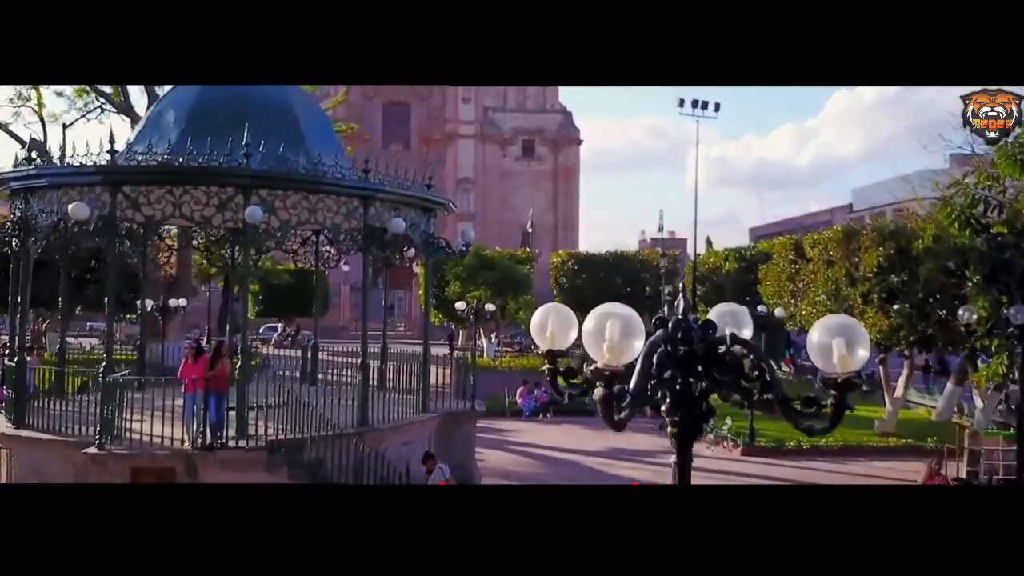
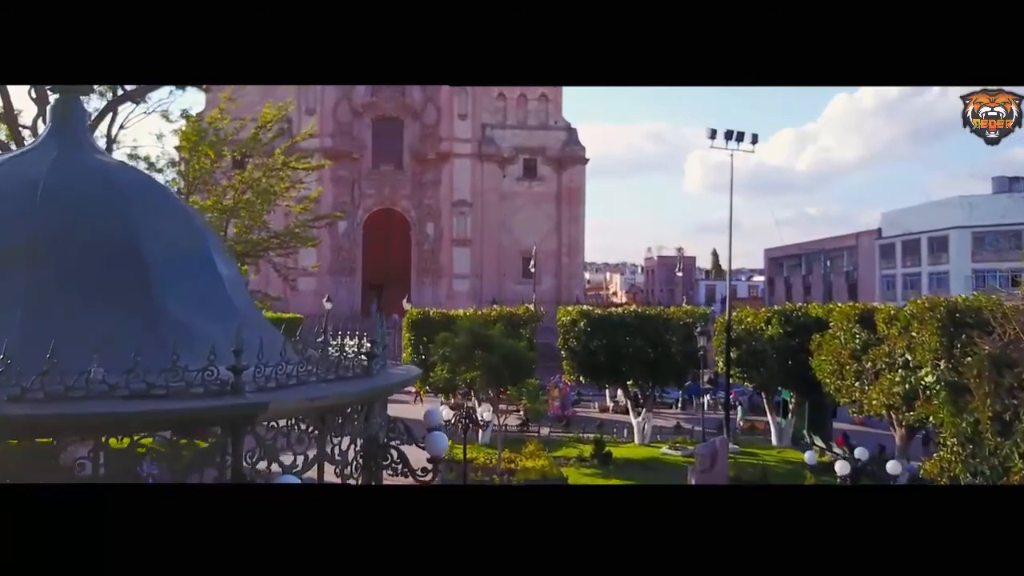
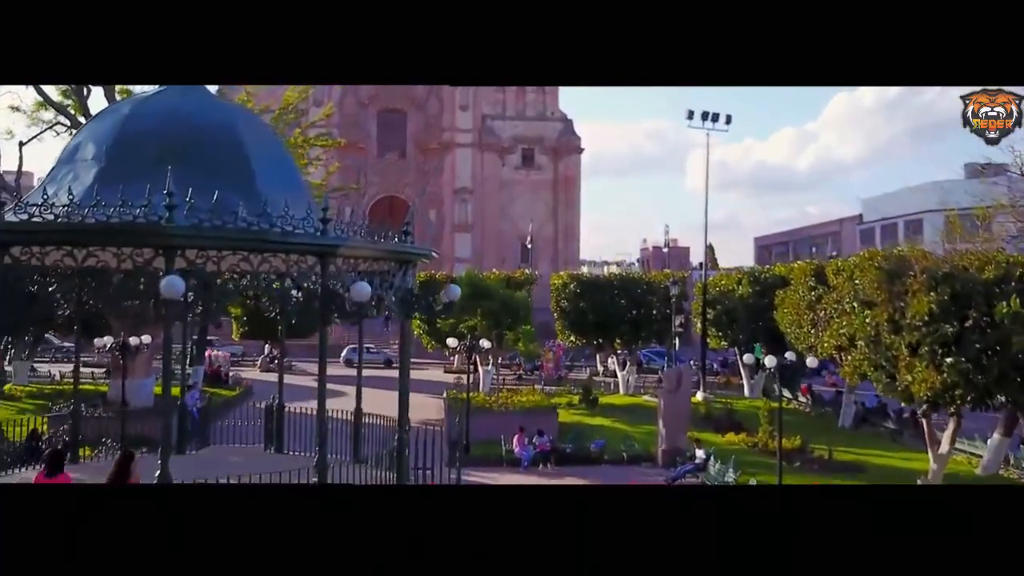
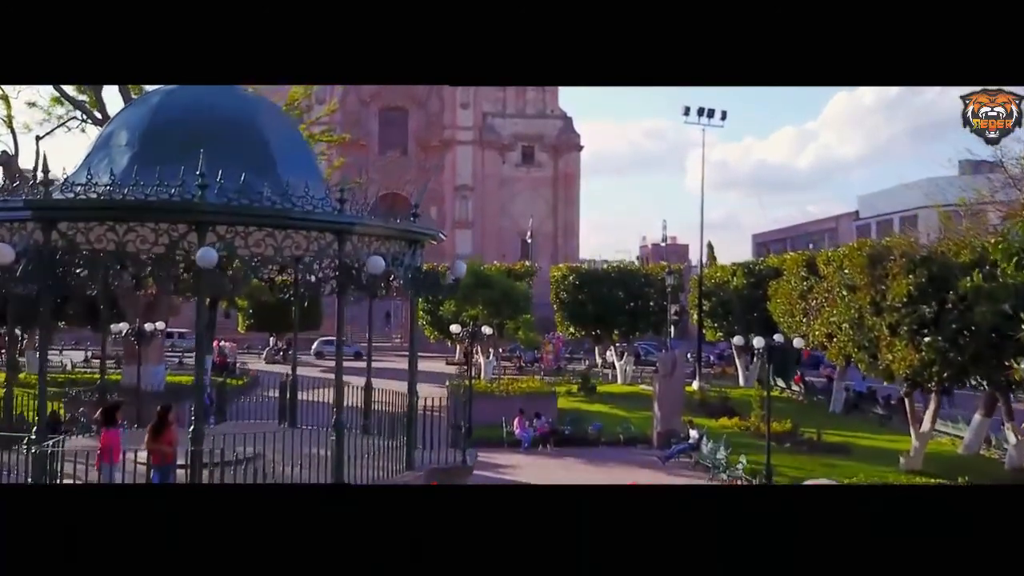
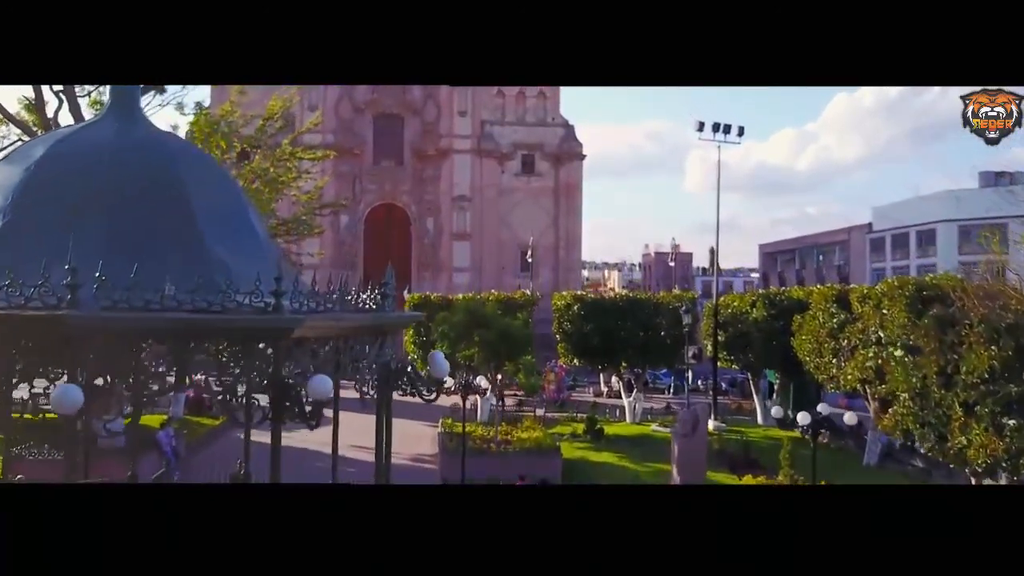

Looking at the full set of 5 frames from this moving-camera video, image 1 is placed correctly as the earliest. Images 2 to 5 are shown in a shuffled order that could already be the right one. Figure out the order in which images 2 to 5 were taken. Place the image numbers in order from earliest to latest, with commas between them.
4, 3, 5, 2
